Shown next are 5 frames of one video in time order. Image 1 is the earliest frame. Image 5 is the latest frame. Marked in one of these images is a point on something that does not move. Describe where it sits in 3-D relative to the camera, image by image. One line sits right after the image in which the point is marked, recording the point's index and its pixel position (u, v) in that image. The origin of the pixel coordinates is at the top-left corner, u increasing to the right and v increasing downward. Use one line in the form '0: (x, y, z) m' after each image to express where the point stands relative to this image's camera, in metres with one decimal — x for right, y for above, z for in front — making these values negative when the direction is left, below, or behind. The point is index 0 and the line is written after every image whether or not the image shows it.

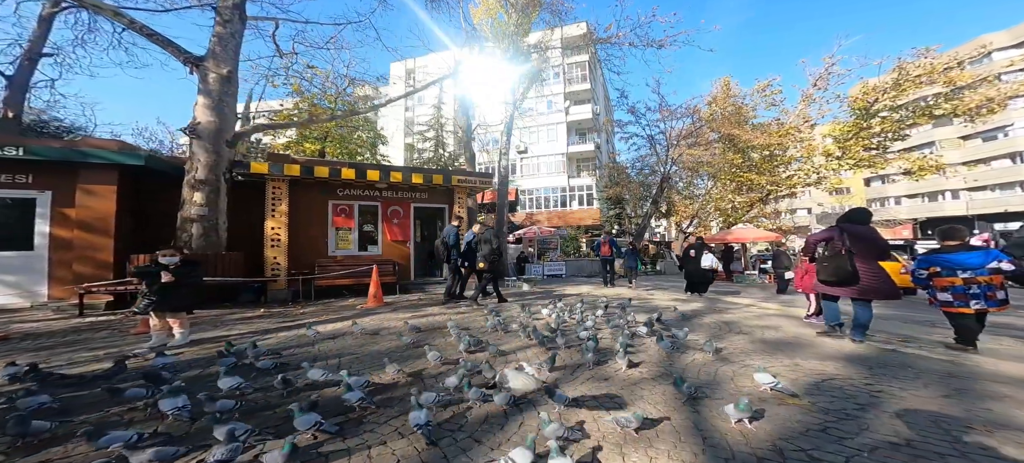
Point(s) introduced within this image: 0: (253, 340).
0: (-2.8, -1.2, +4.2) m
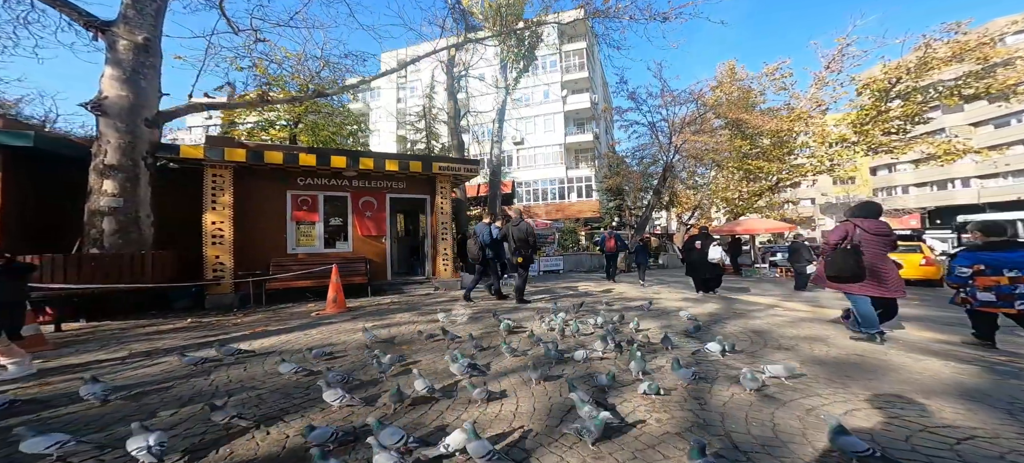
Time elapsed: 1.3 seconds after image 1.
0: (-3.1, -1.1, +3.1) m
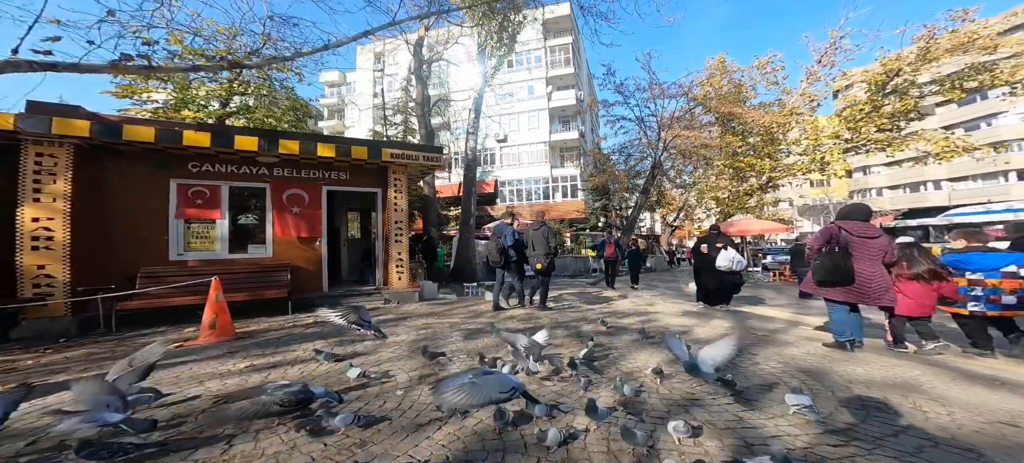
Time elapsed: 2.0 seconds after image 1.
0: (-3.5, -1.1, +1.3) m
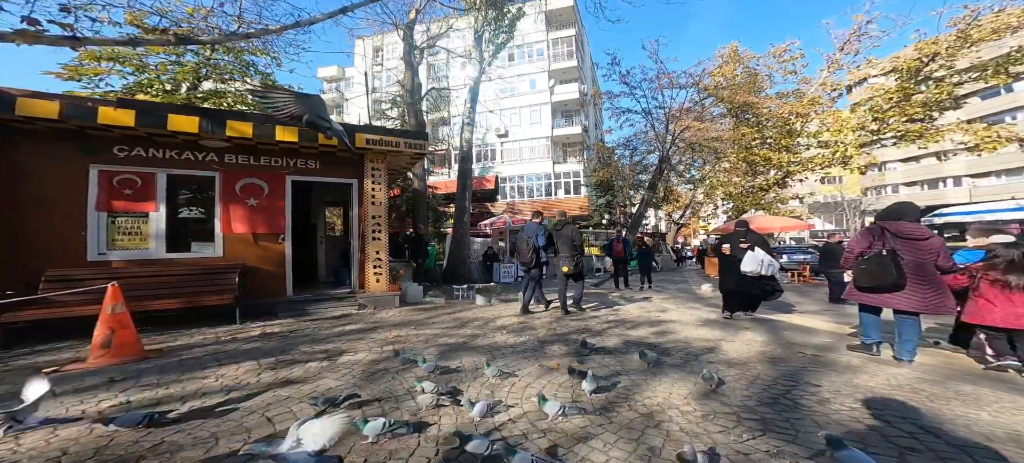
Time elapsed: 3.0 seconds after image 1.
0: (-3.8, -1.0, +0.4) m
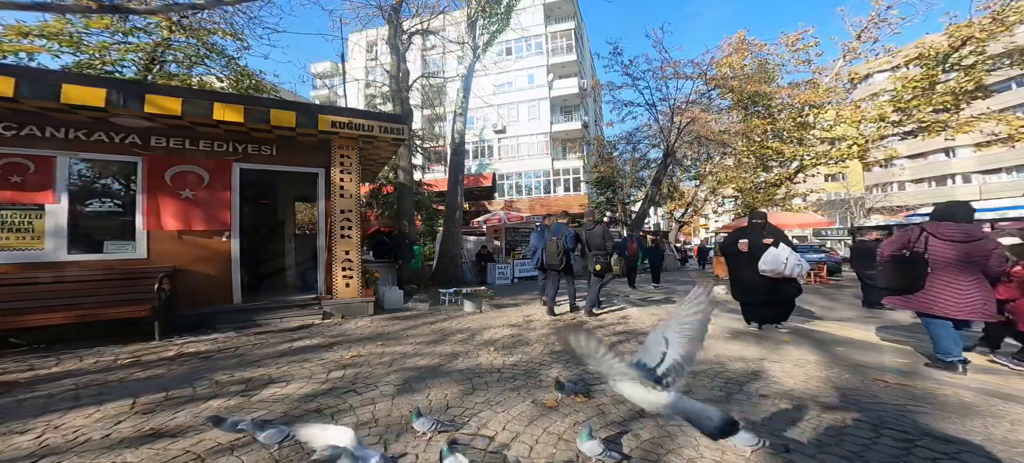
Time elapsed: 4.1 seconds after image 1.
0: (-3.9, -1.0, -0.6) m
